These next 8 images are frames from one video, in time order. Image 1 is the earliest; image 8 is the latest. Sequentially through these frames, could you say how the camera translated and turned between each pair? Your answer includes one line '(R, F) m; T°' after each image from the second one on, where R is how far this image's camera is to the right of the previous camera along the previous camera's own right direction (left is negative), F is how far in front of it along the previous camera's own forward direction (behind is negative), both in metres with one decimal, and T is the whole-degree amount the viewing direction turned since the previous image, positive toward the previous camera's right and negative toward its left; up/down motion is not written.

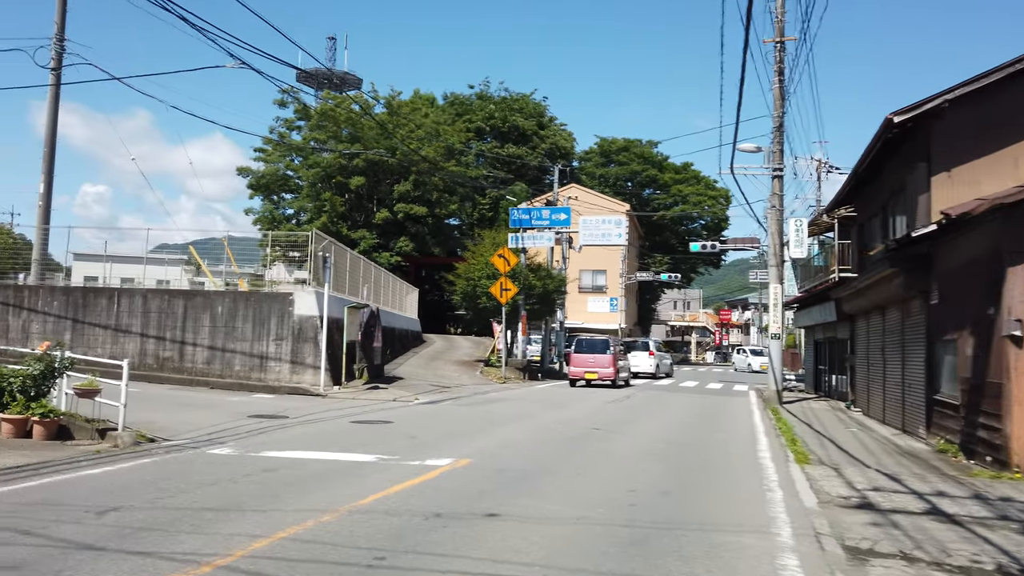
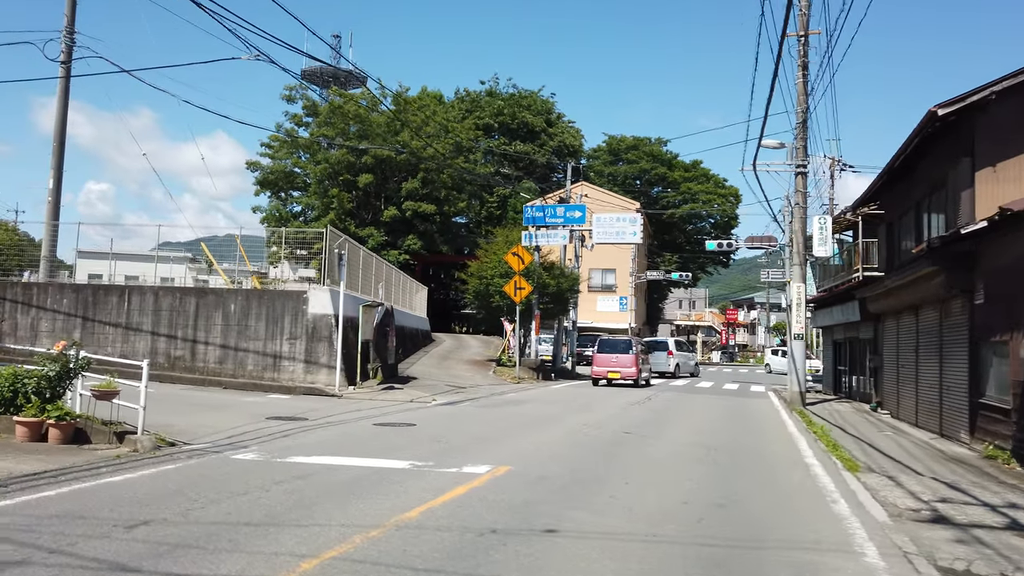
(-0.4, +0.4) m; 0°
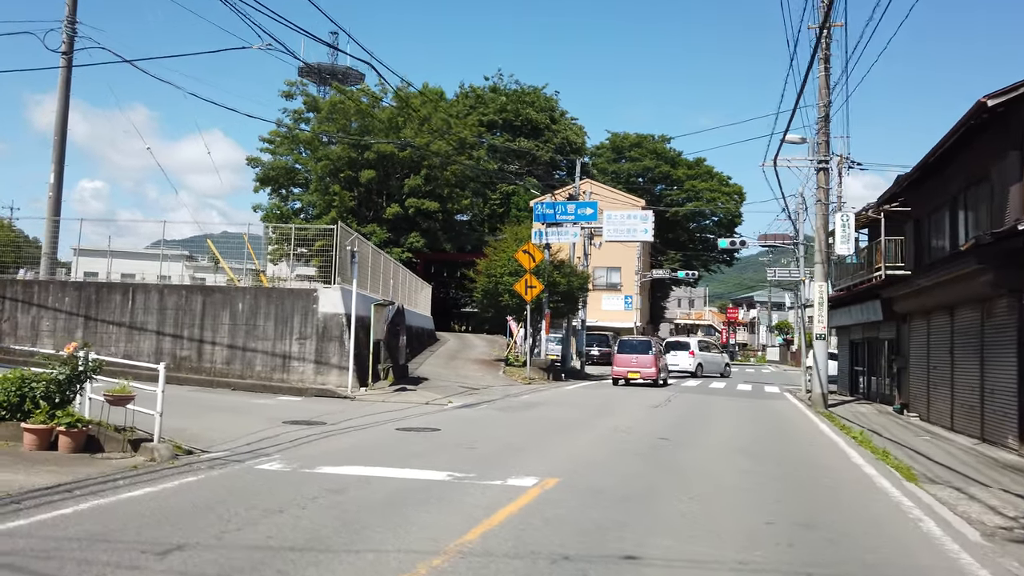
(-0.5, +0.6) m; 0°
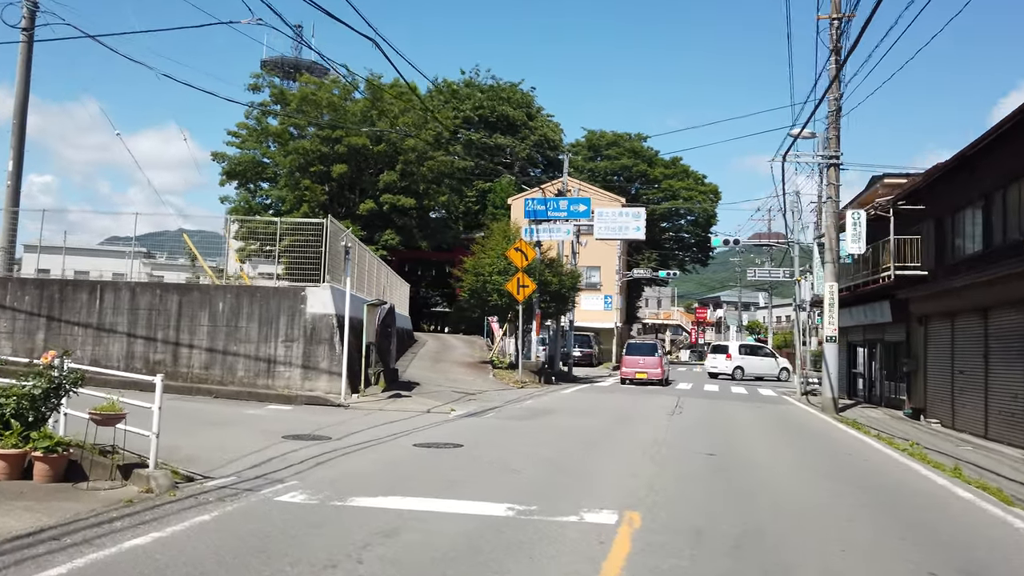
(-1.0, +1.2) m; +3°
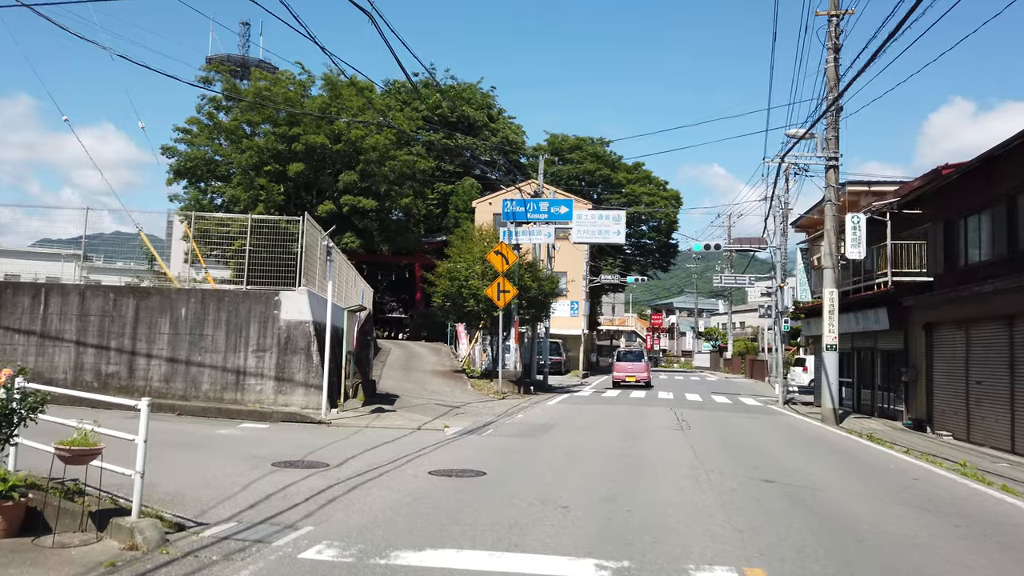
(-1.0, +1.3) m; +4°
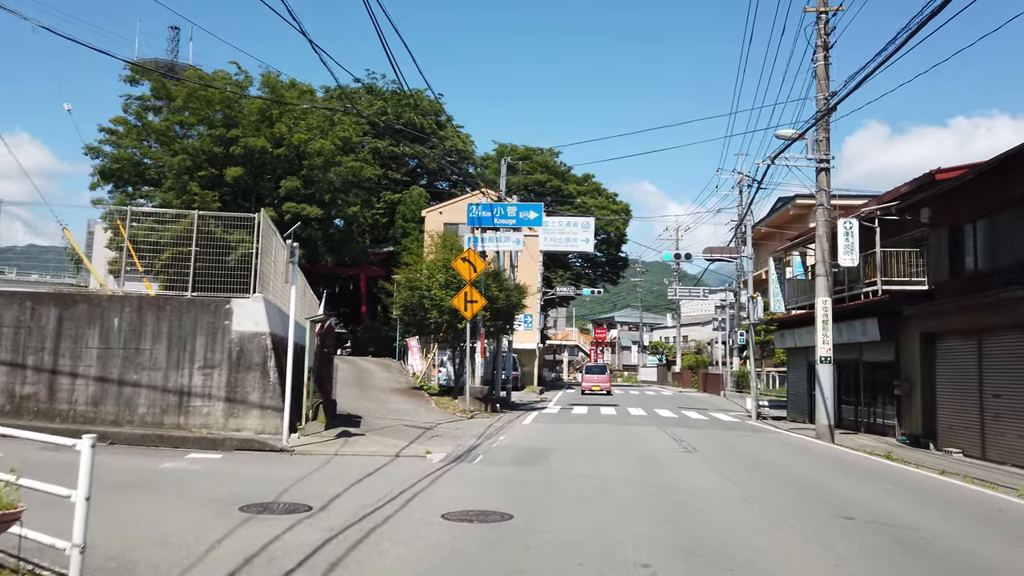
(-1.0, +1.7) m; +5°
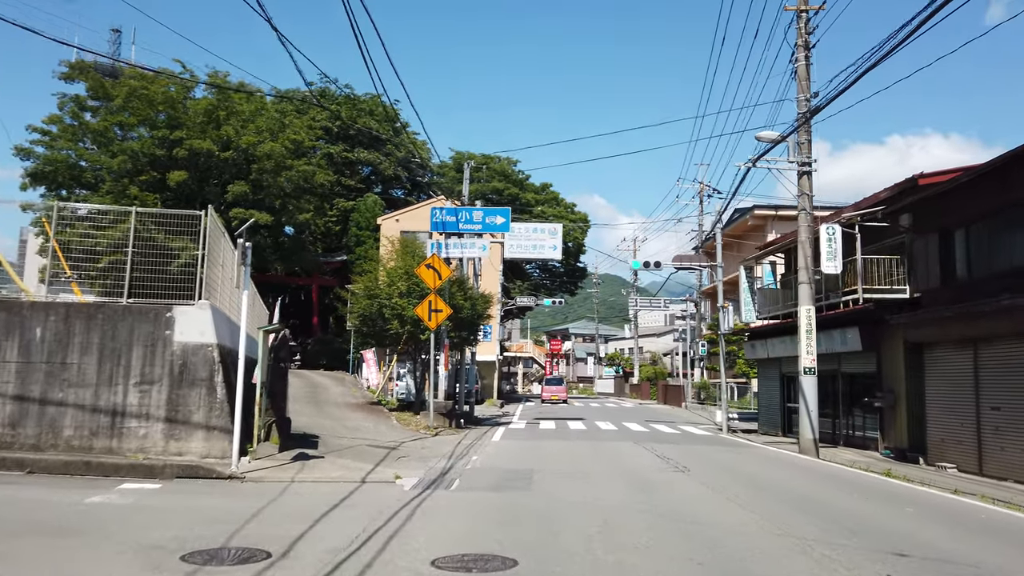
(-0.4, +1.2) m; +4°
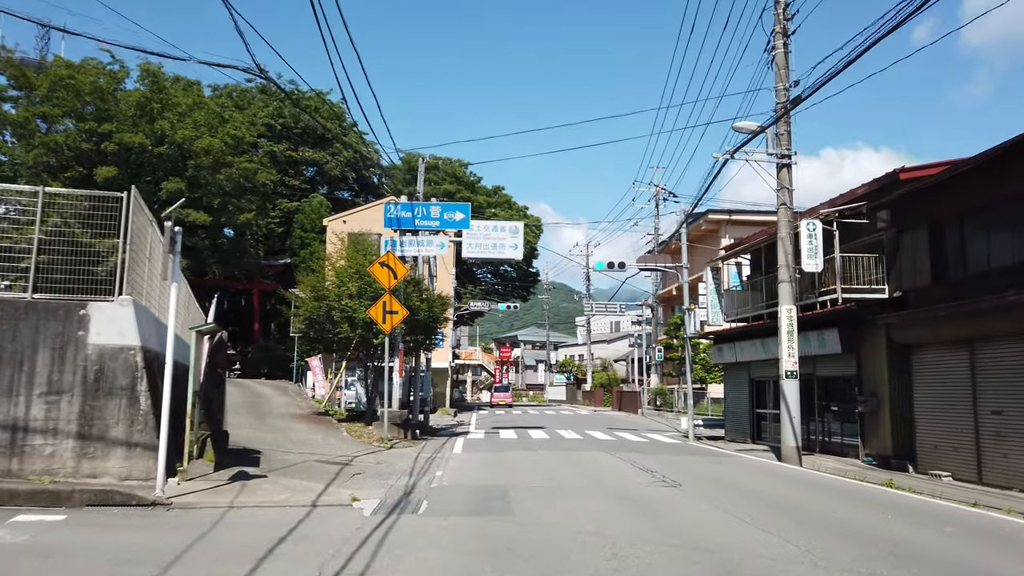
(-0.4, +1.4) m; +4°
